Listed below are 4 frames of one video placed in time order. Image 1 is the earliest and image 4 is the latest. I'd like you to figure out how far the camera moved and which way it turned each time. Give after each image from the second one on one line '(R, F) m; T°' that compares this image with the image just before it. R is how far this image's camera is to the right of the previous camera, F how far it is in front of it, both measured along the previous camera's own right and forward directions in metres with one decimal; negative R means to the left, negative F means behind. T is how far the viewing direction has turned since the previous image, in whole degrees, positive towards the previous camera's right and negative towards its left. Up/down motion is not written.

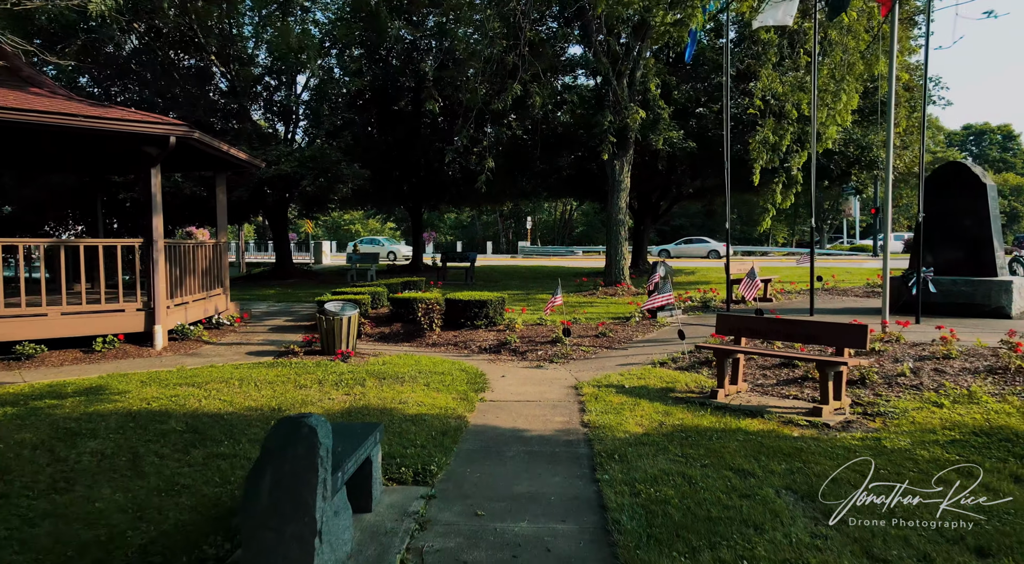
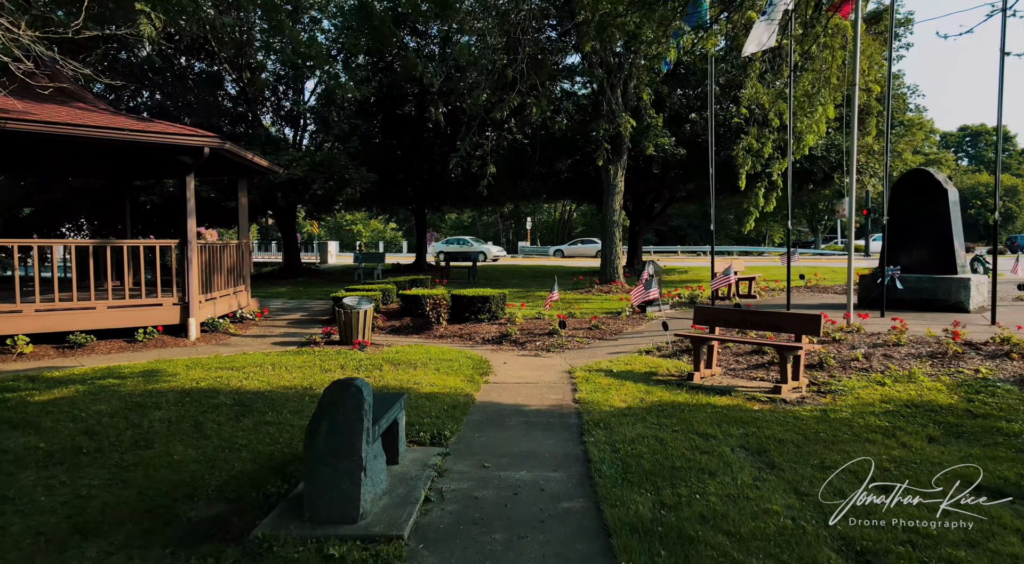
(0.0, -0.8) m; 0°
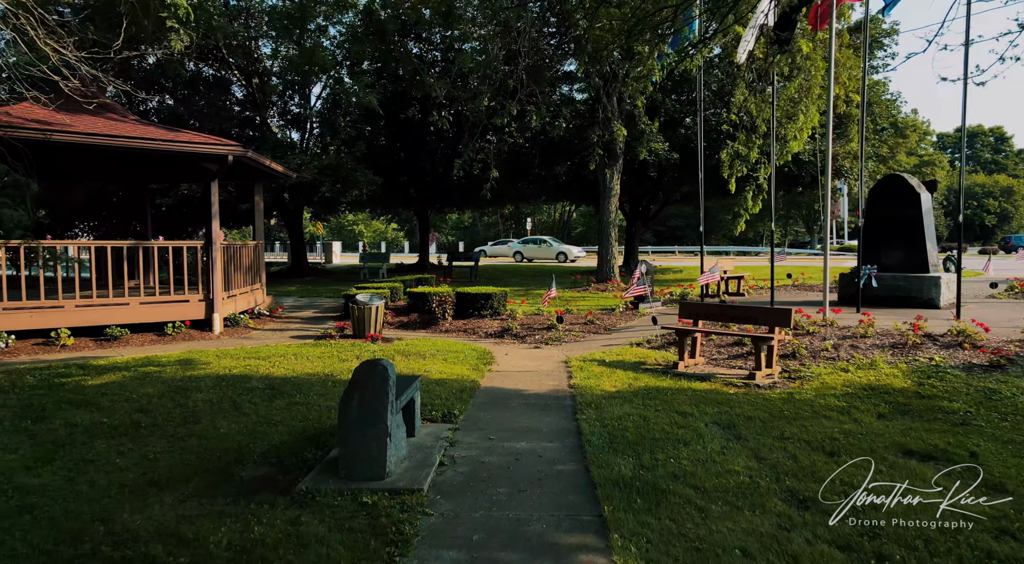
(0.0, -0.6) m; 0°
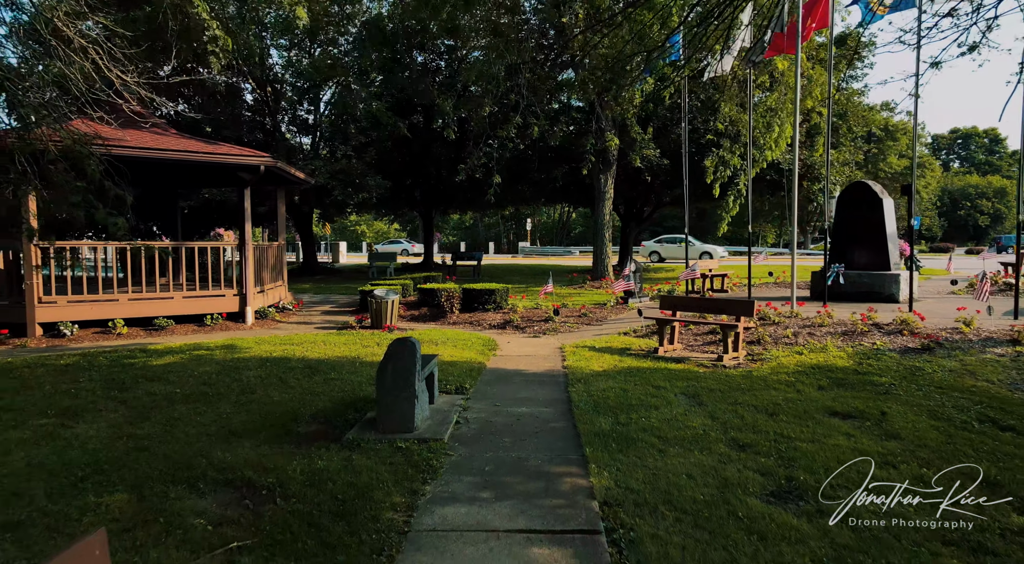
(0.0, -1.0) m; 0°
